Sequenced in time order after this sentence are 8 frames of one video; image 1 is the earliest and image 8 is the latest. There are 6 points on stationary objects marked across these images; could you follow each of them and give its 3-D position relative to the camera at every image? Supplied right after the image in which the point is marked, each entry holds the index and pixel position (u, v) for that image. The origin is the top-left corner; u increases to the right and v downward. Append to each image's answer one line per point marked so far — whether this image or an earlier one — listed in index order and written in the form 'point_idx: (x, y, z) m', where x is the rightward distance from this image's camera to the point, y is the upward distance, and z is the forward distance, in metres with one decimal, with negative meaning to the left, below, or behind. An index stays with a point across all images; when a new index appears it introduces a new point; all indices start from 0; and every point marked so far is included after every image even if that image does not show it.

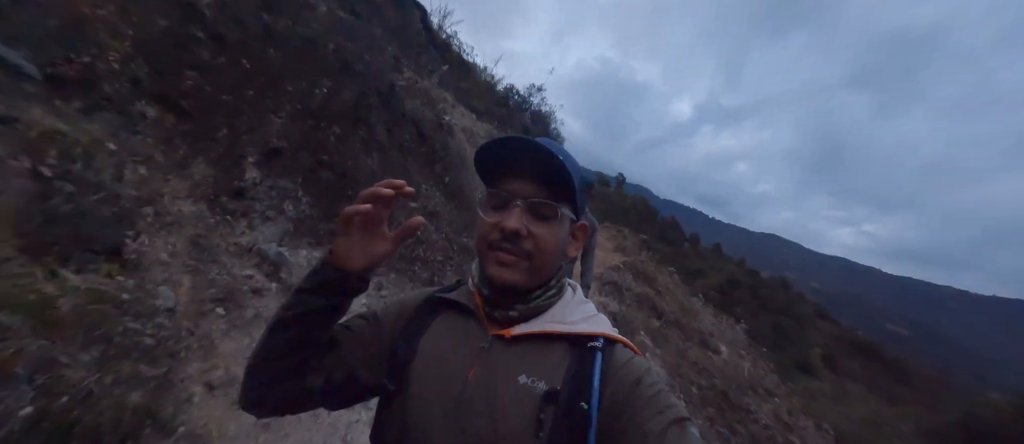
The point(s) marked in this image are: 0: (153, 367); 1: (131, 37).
0: (-2.1, -0.8, +2.2) m
1: (-3.9, +1.9, +3.6) m
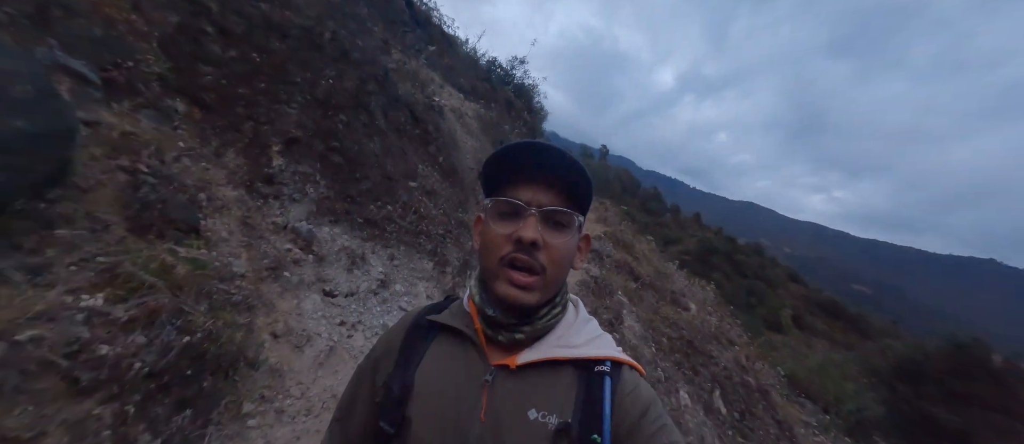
0: (-2.1, -0.7, +2.8) m
1: (-4.0, +2.1, +3.9) m
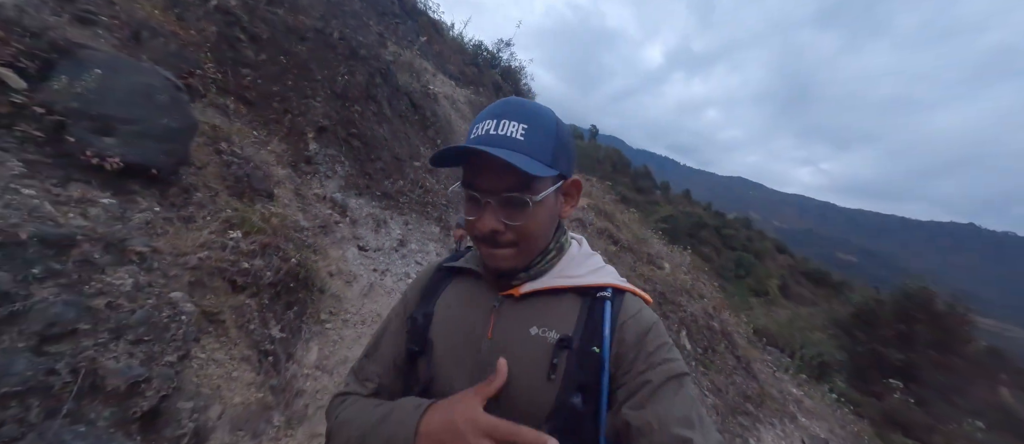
0: (-2.2, -0.3, +3.8) m
1: (-4.2, +2.4, +4.8) m
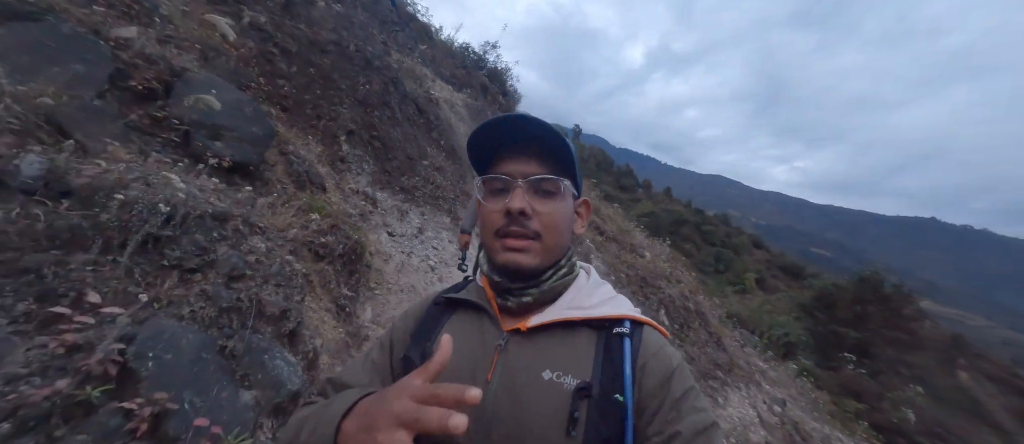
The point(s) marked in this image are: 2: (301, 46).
0: (-2.0, -0.2, +4.6) m
1: (-4.1, +2.6, +5.5) m
2: (-4.0, +3.4, +6.7) m
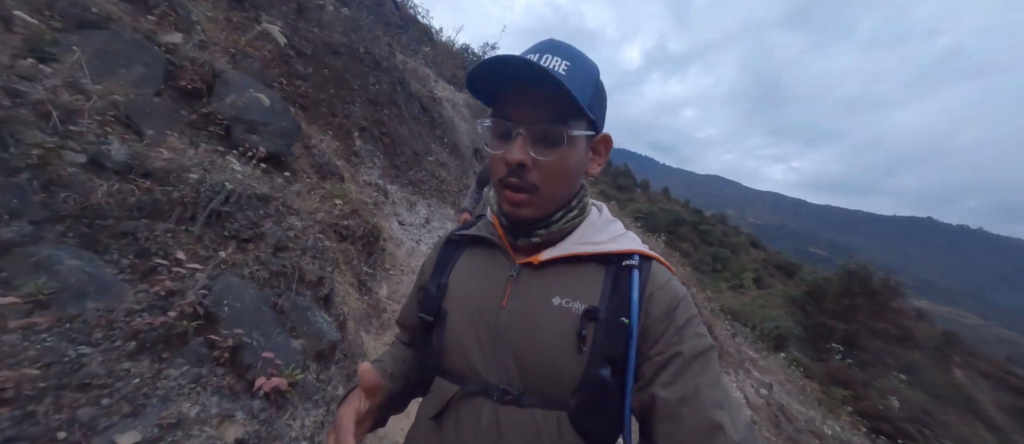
0: (-2.0, 0.0, +5.1) m
1: (-4.1, +2.8, +6.0) m
2: (-4.0, +3.5, +7.1) m
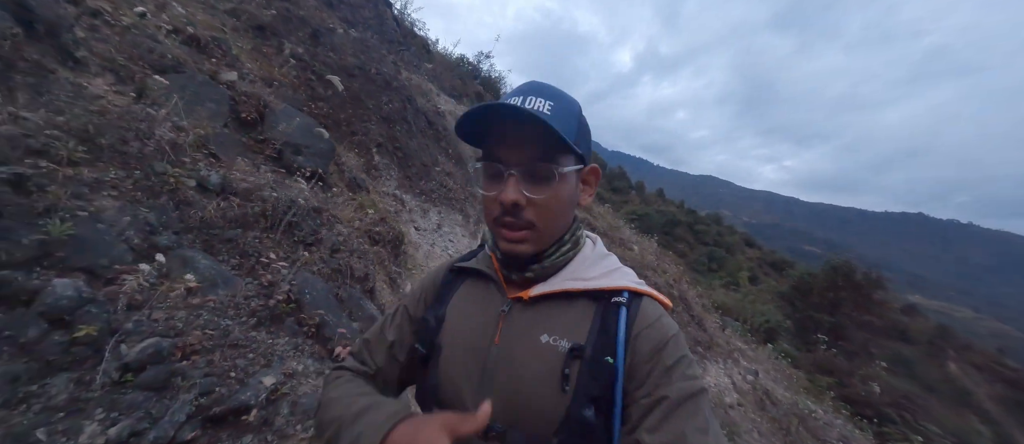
0: (-1.9, -0.1, +5.8) m
1: (-4.1, +2.6, +6.7) m
2: (-4.0, +3.4, +7.9) m
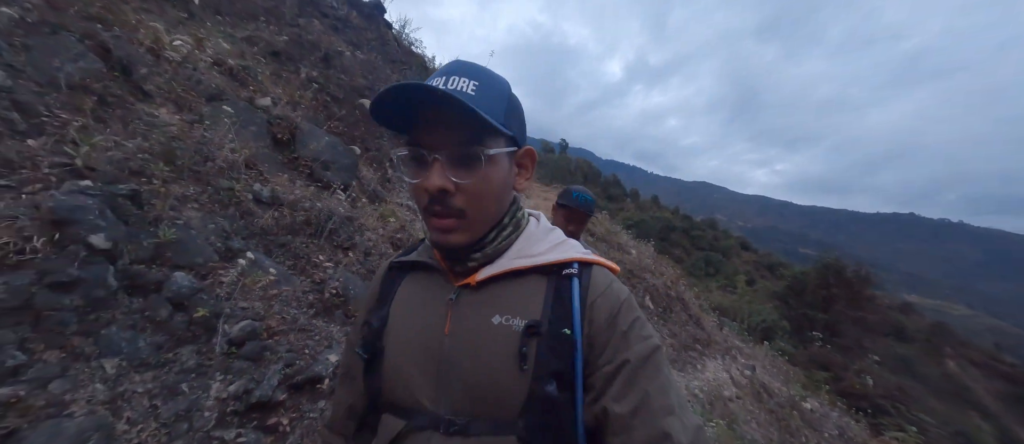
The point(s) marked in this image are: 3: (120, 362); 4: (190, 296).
0: (-1.8, -0.2, +6.3) m
1: (-4.0, +2.4, +7.2) m
2: (-4.0, +3.1, +8.4) m
3: (-2.1, -0.7, +1.8) m
4: (-2.1, -0.5, +2.3) m
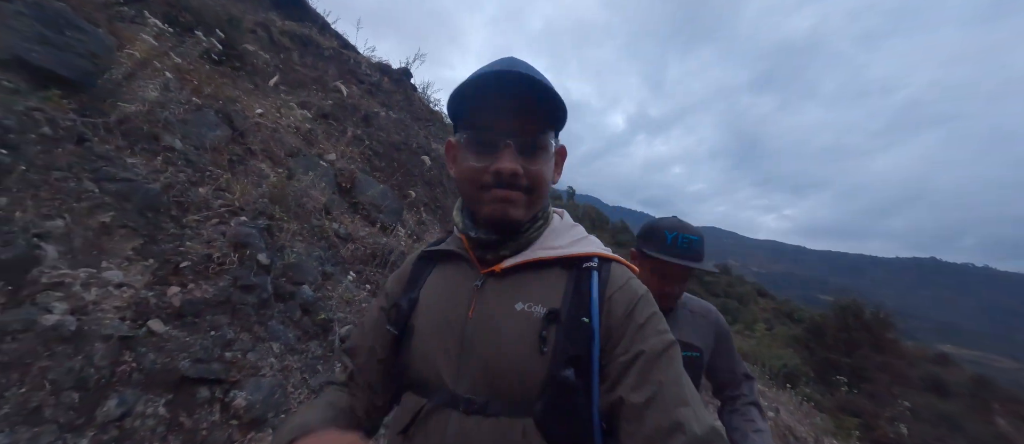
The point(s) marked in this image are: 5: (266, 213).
0: (-1.3, -1.0, +7.0) m
1: (-3.5, +1.5, +8.3) m
2: (-3.5, +2.0, +9.6) m
3: (-1.7, -0.9, +2.5) m
4: (-1.7, -0.7, +3.0) m
5: (-2.6, +0.1, +3.6) m
